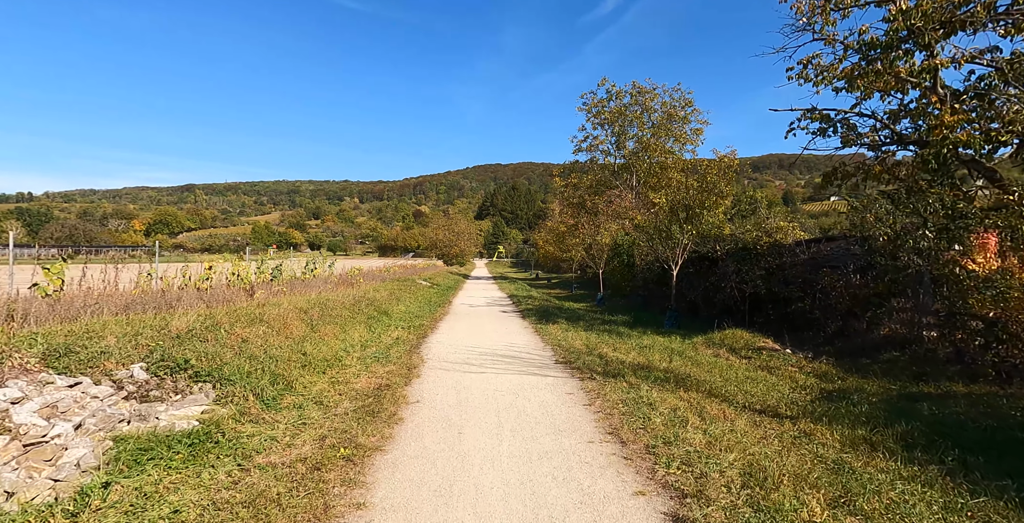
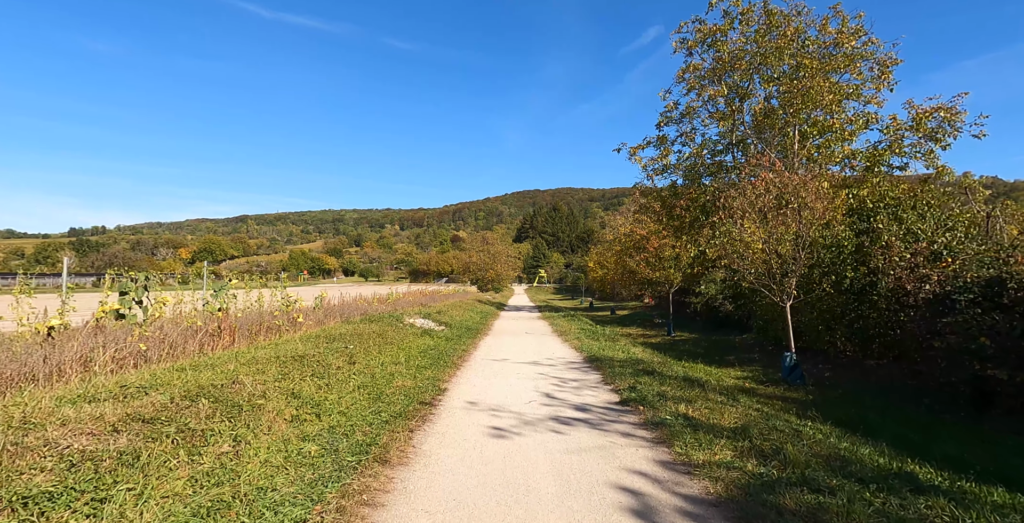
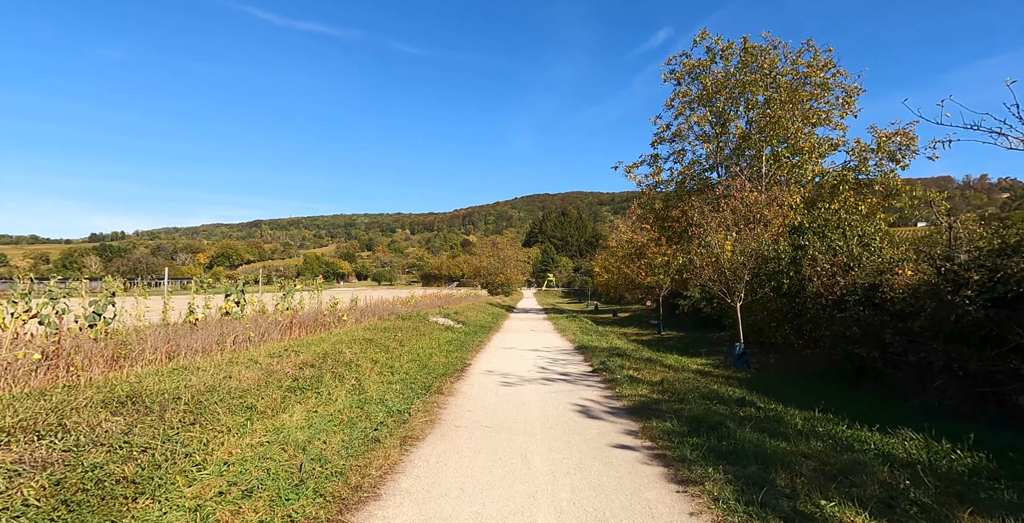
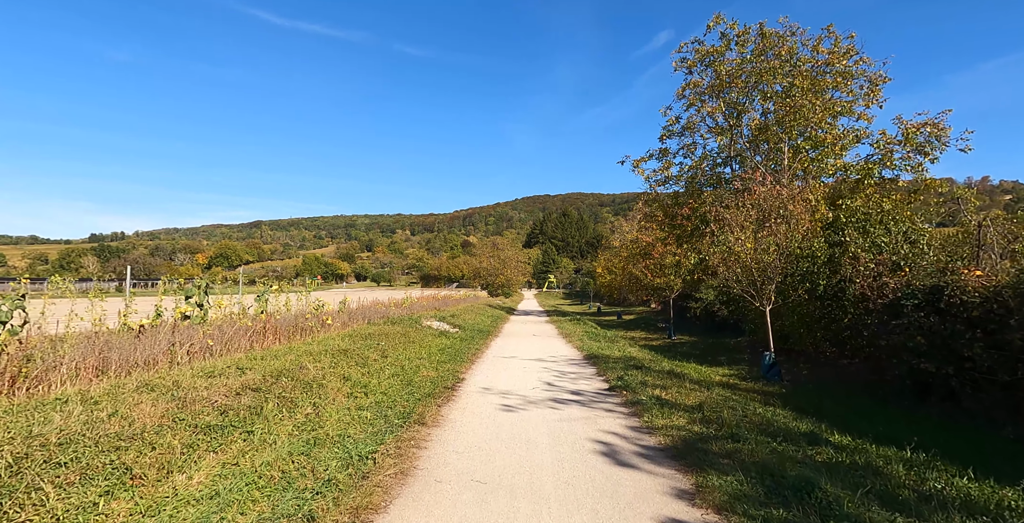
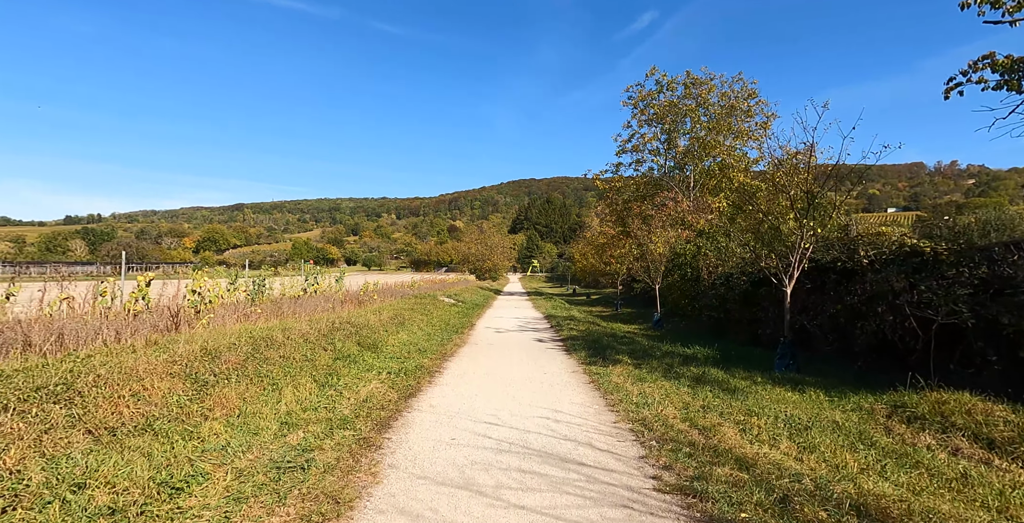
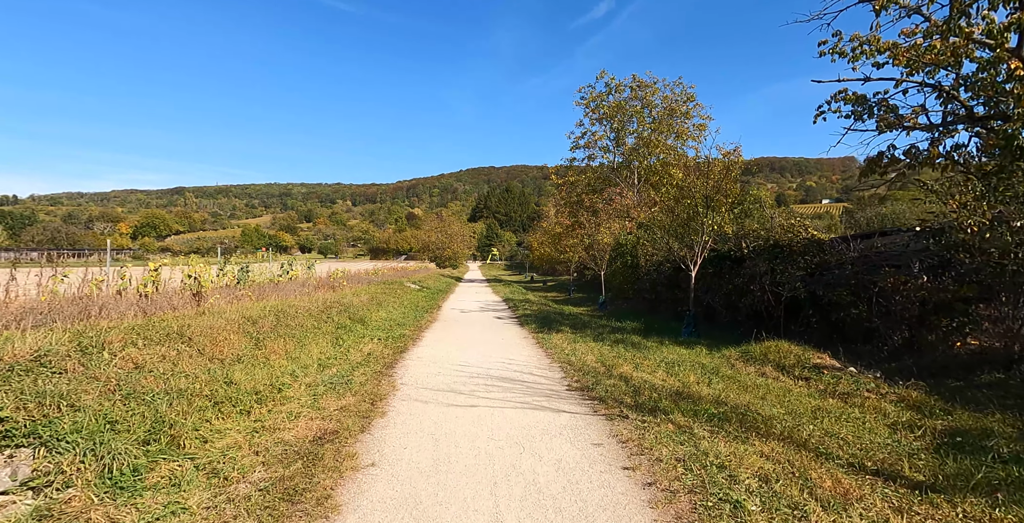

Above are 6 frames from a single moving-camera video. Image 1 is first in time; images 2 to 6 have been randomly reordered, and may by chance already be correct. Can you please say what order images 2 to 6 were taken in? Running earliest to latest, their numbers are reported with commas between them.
6, 5, 3, 4, 2
